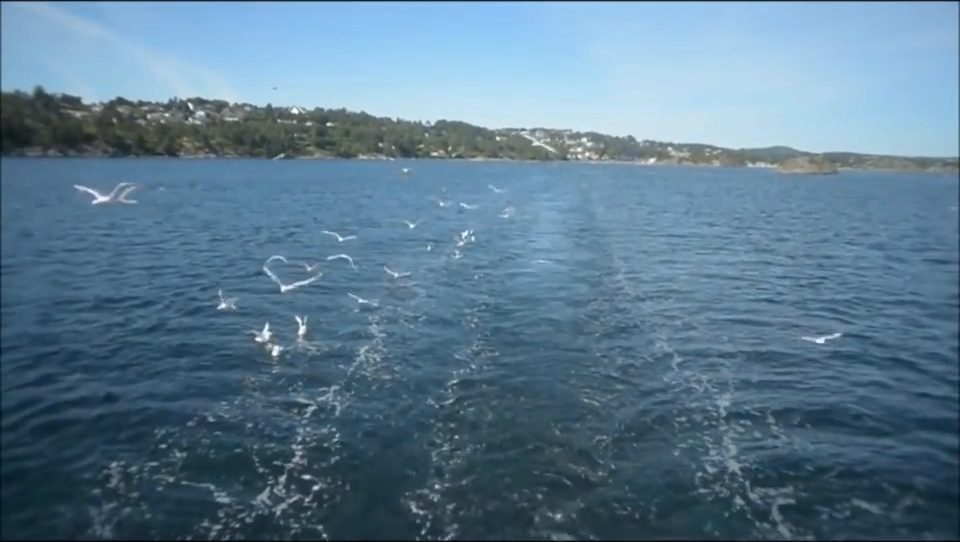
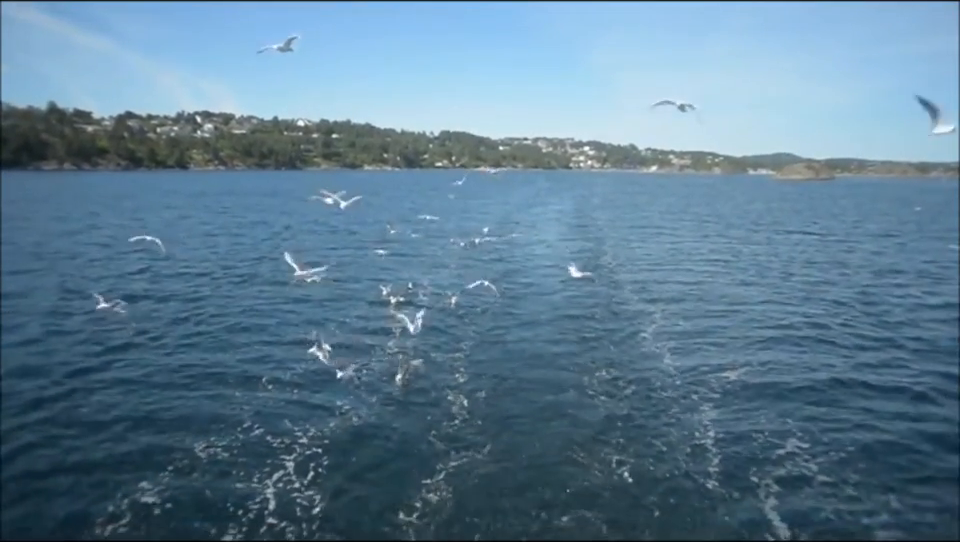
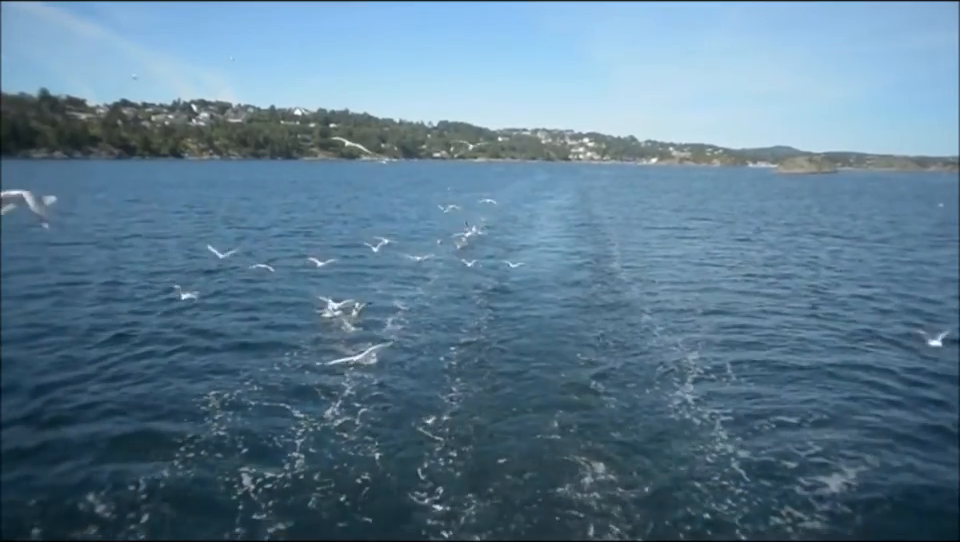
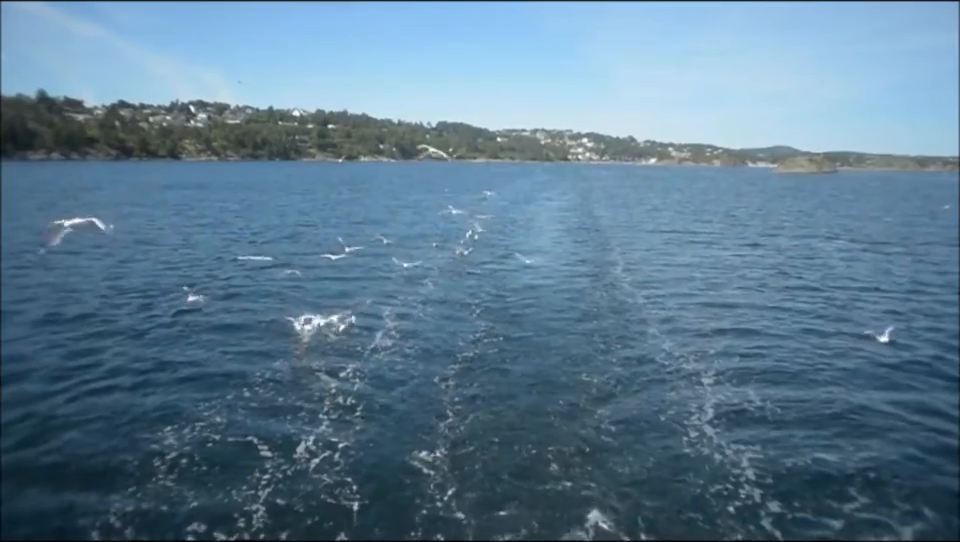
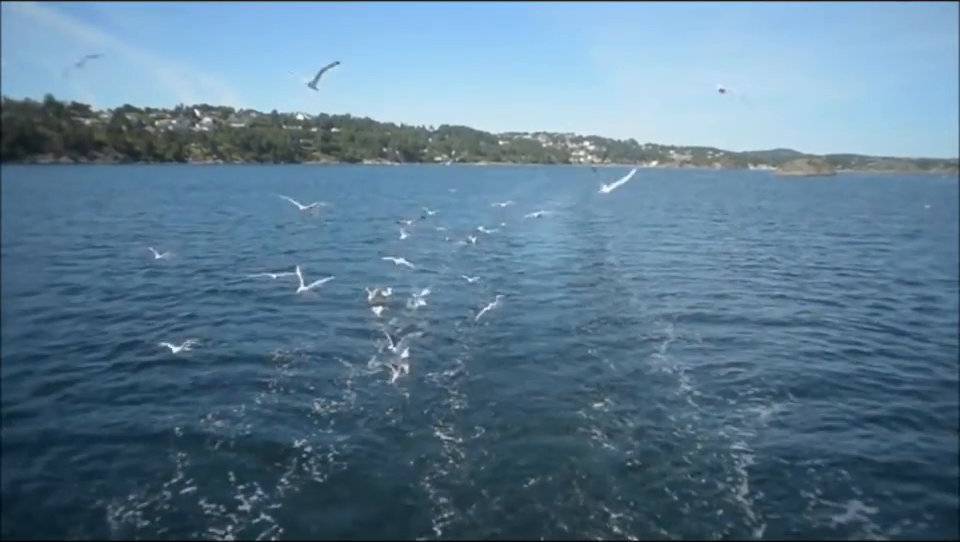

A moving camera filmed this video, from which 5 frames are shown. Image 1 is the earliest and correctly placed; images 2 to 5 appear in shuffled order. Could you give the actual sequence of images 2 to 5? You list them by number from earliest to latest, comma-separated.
4, 3, 5, 2
